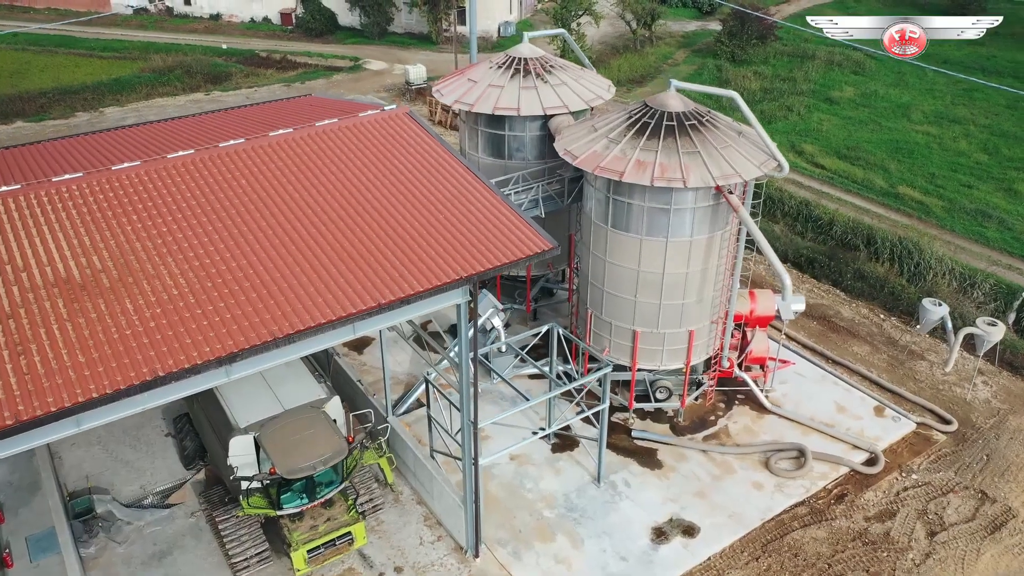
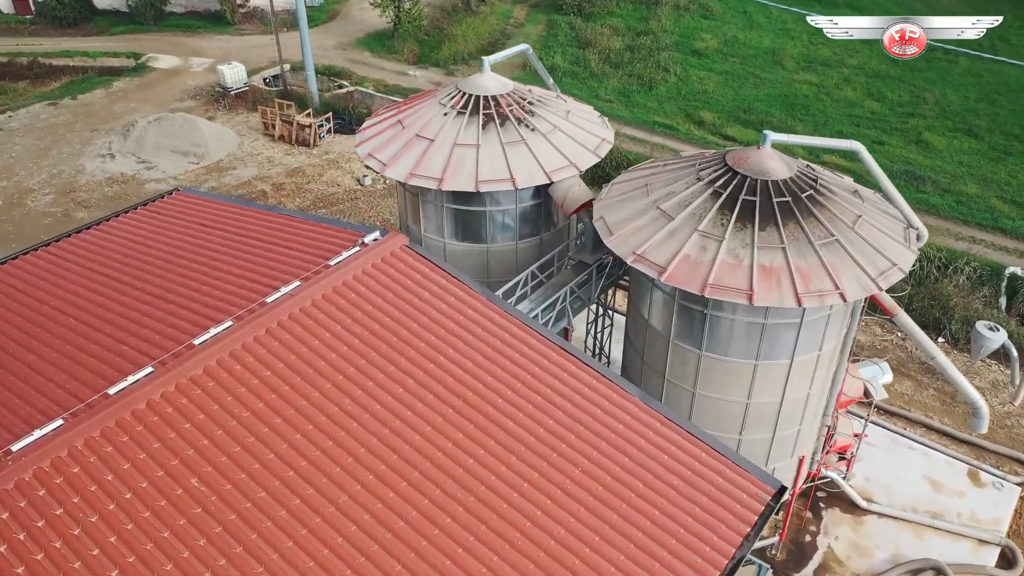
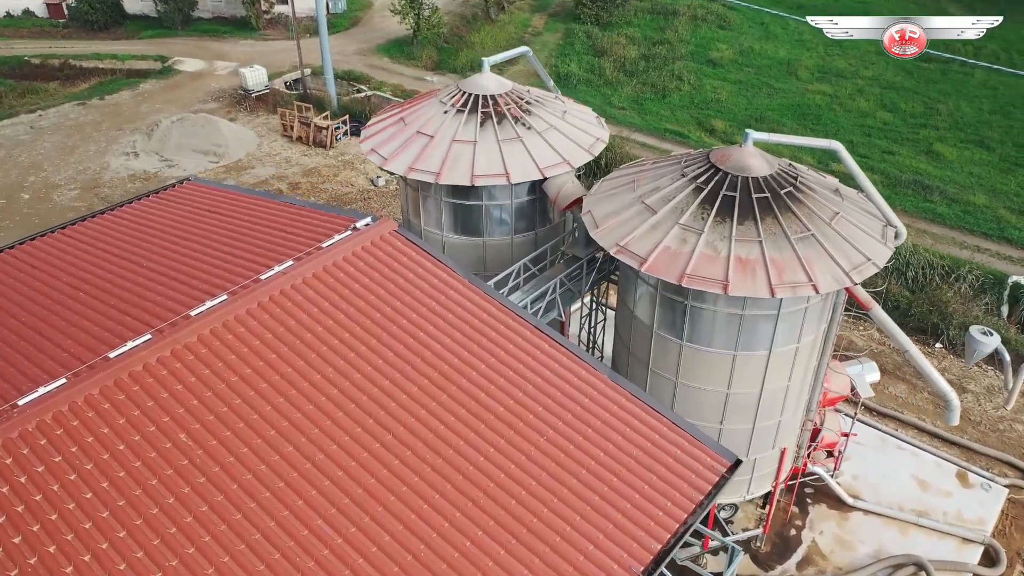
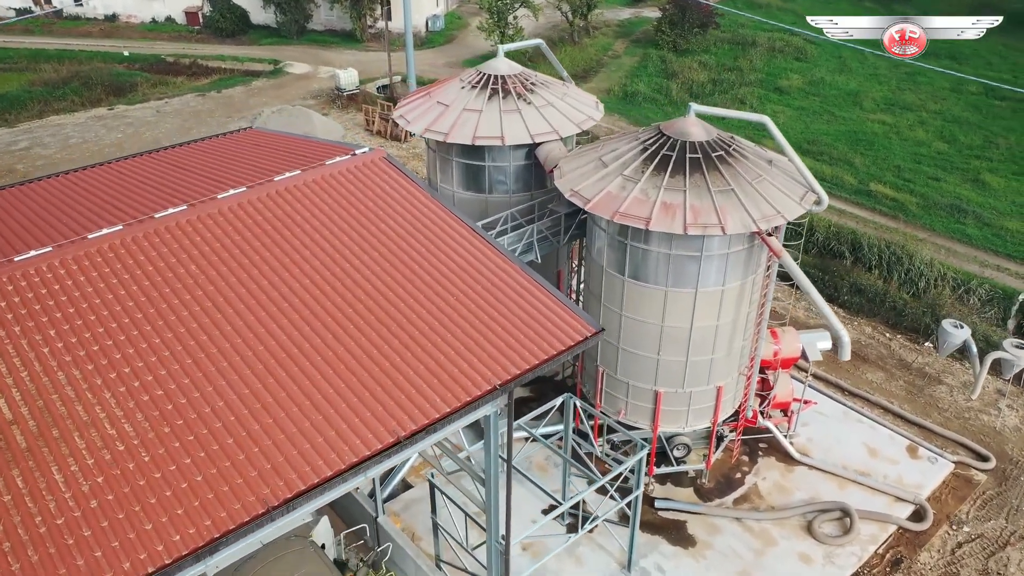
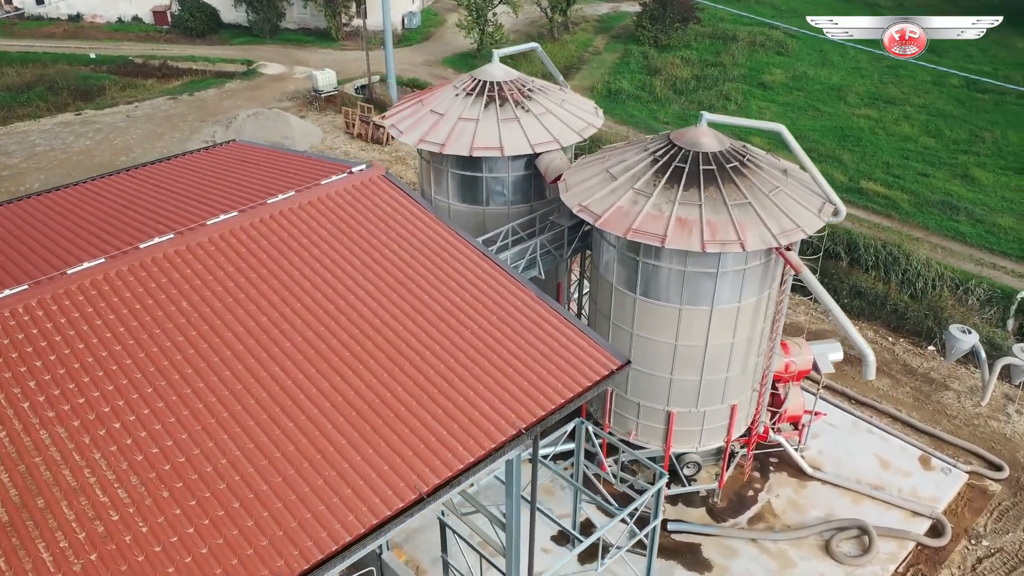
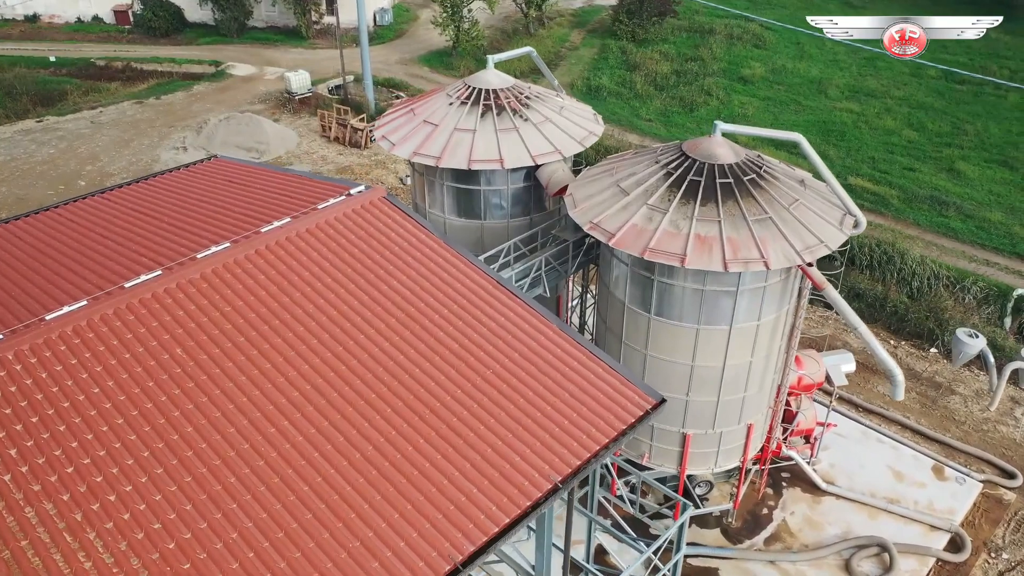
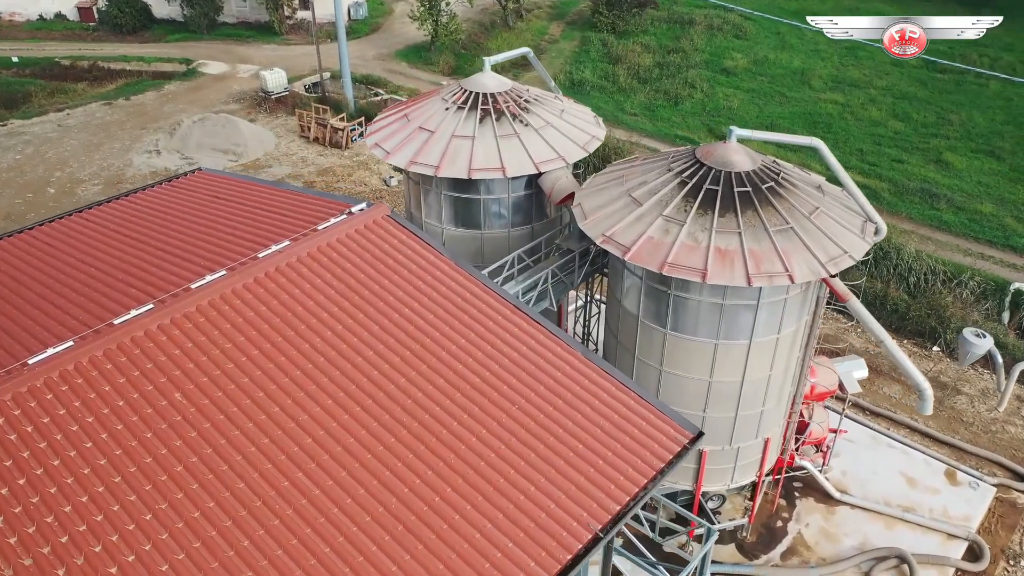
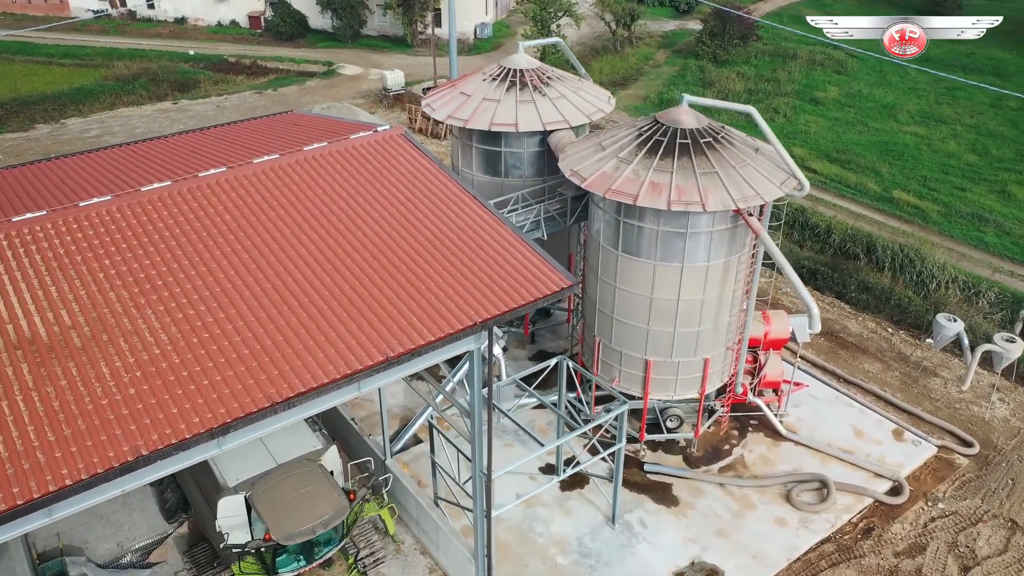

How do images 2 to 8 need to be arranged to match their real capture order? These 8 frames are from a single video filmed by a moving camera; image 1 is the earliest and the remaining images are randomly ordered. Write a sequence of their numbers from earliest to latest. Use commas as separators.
8, 4, 5, 6, 7, 3, 2
